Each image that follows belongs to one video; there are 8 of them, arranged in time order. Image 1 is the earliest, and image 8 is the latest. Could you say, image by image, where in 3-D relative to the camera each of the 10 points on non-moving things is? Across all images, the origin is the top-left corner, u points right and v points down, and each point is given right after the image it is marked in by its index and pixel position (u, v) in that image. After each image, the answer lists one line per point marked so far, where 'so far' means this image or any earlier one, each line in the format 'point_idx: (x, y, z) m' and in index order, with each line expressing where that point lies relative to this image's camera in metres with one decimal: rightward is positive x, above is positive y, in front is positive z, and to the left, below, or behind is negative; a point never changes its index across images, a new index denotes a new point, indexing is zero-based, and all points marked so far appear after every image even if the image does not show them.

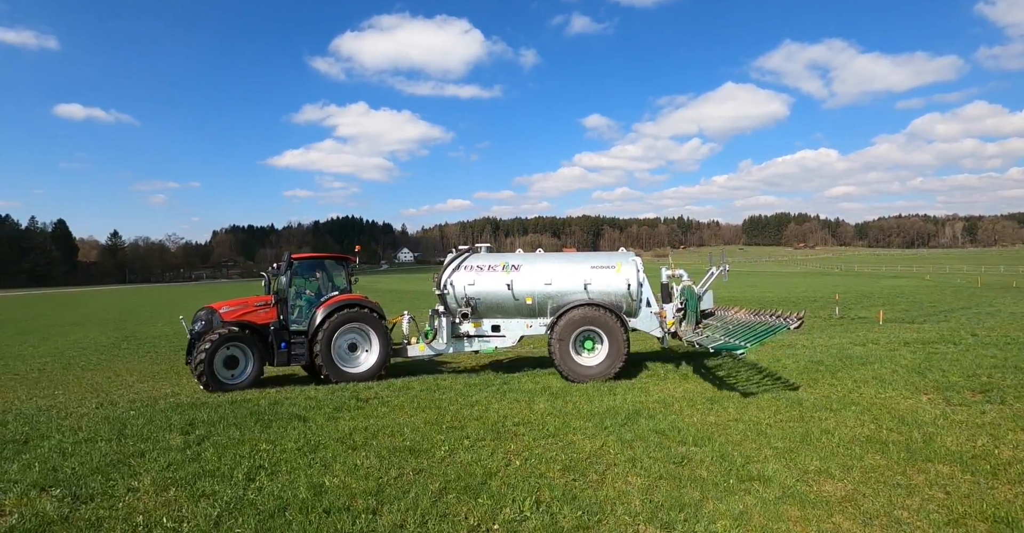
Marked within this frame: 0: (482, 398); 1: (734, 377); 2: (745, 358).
0: (-0.1, -1.3, +6.2) m
1: (+3.3, -1.5, +8.7) m
2: (+4.2, -1.5, +10.6) m
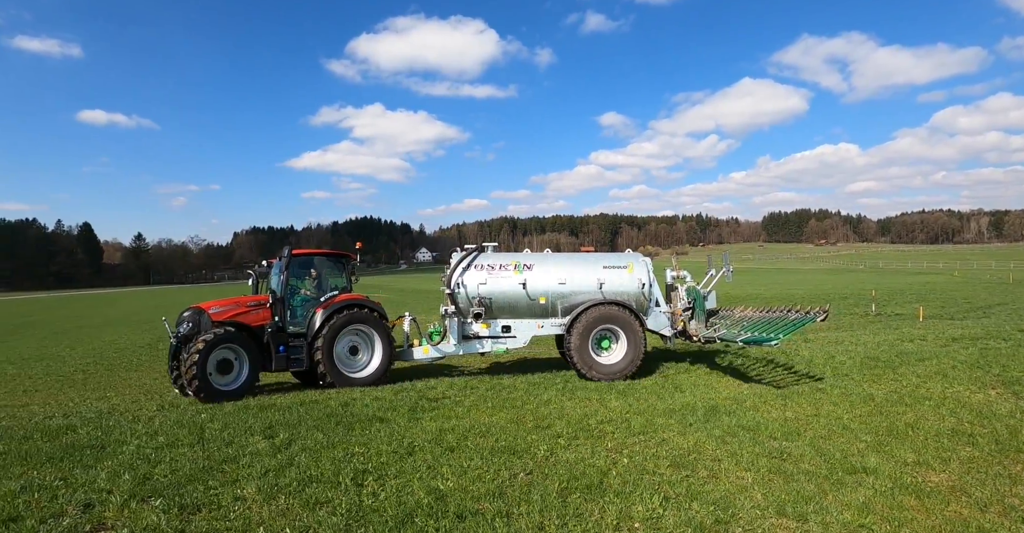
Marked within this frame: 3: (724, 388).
0: (+0.5, -1.3, +6.0) m
1: (+4.0, -1.4, +8.5) m
2: (+4.9, -1.4, +10.3) m
3: (+2.4, -1.3, +6.7) m
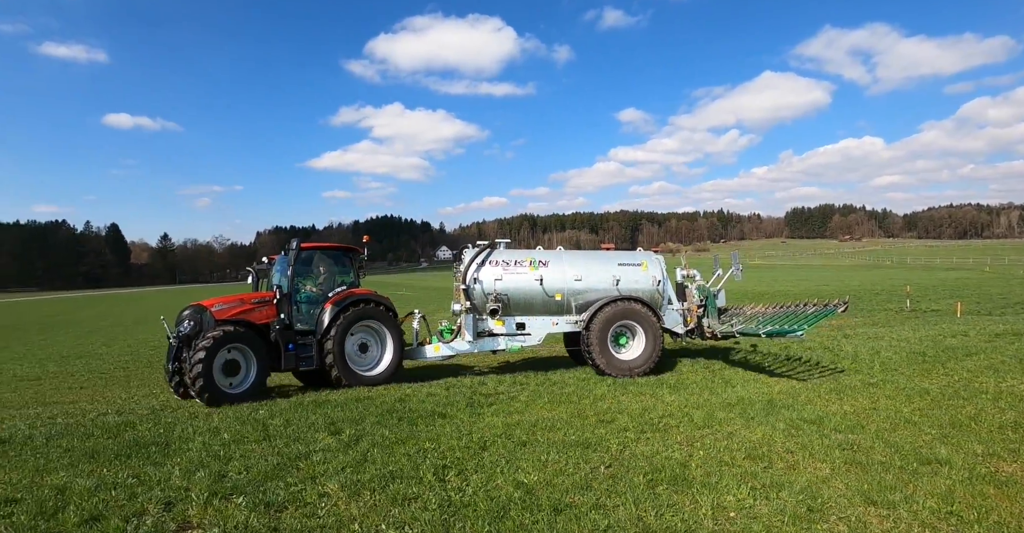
0: (+1.0, -1.2, +6.0) m
1: (+4.6, -1.3, +8.3) m
2: (+5.5, -1.3, +10.2) m
3: (+2.9, -1.3, +6.5) m
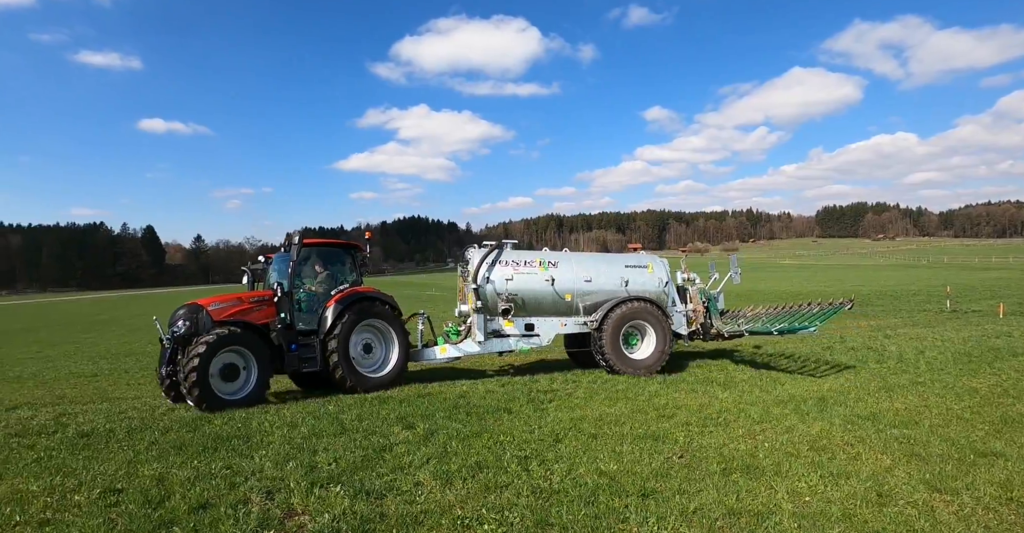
0: (+1.5, -1.3, +6.1) m
1: (+5.2, -1.3, +8.3) m
2: (+6.2, -1.3, +10.1) m
3: (+3.4, -1.3, +6.6) m
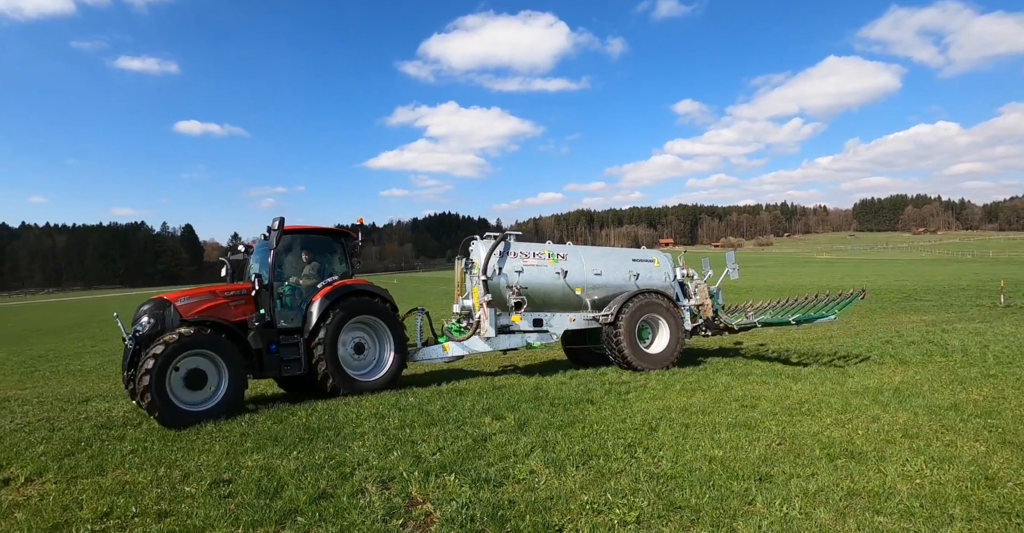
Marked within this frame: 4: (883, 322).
0: (+2.2, -1.2, +6.2) m
1: (+6.0, -1.2, +8.2) m
2: (+7.1, -1.2, +9.9) m
3: (+4.1, -1.2, +6.6) m
4: (+8.9, -1.3, +14.1) m
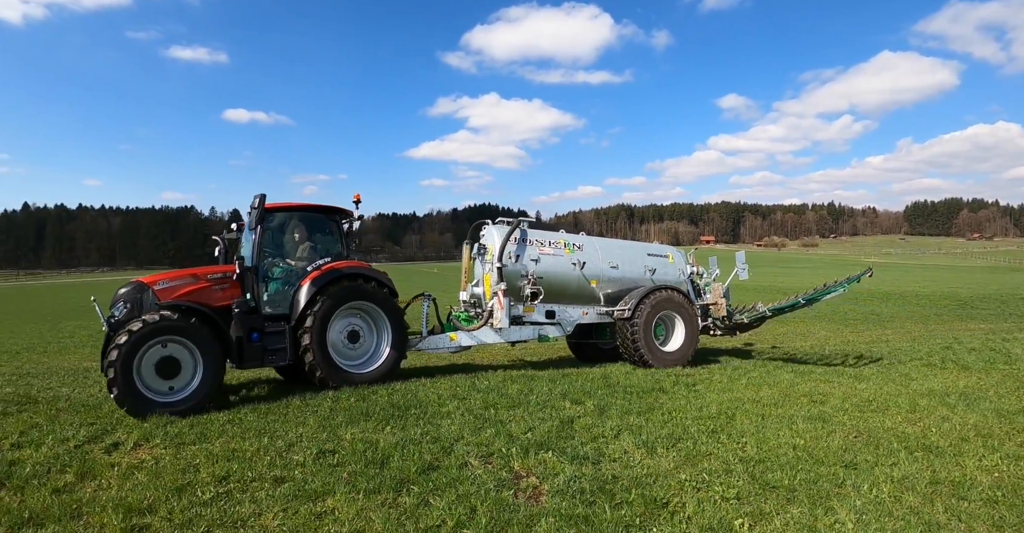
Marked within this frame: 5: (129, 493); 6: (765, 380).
0: (+2.9, -1.2, +6.3) m
1: (+6.8, -1.3, +8.1) m
2: (+8.0, -1.3, +9.8) m
3: (+4.8, -1.2, +6.6) m
4: (+10.0, -1.4, +13.8) m
5: (-2.4, -1.4, +3.8) m
6: (+2.6, -1.2, +6.3) m
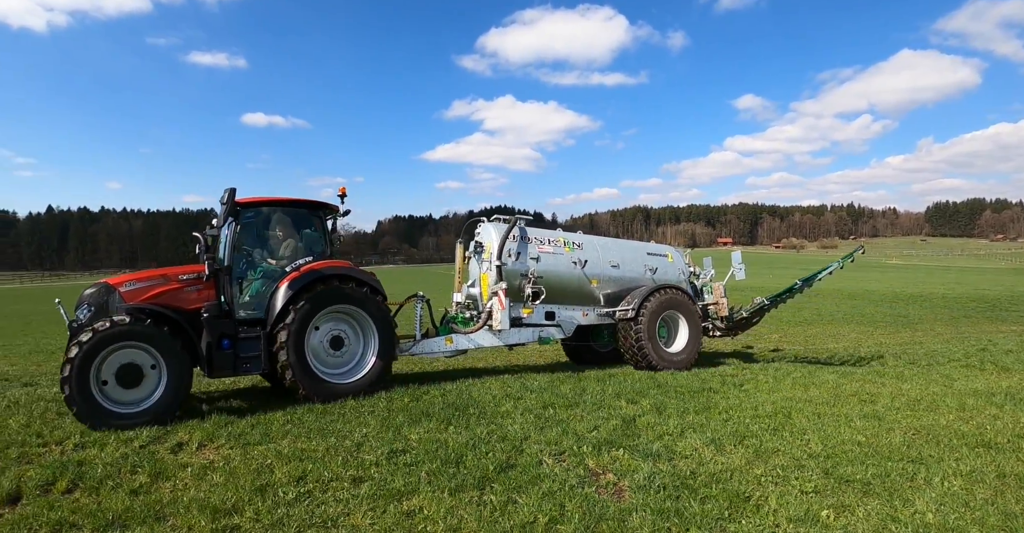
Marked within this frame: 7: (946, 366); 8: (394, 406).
0: (+3.4, -1.2, +6.4) m
1: (+7.3, -1.4, +8.1) m
2: (+8.5, -1.4, +9.7) m
3: (+5.3, -1.3, +6.6) m
4: (+10.6, -1.5, +13.8) m
5: (-2.0, -1.5, +4.0) m
6: (+3.1, -1.2, +6.4) m
7: (+5.4, -1.3, +7.7) m
8: (-1.1, -1.3, +5.6) m
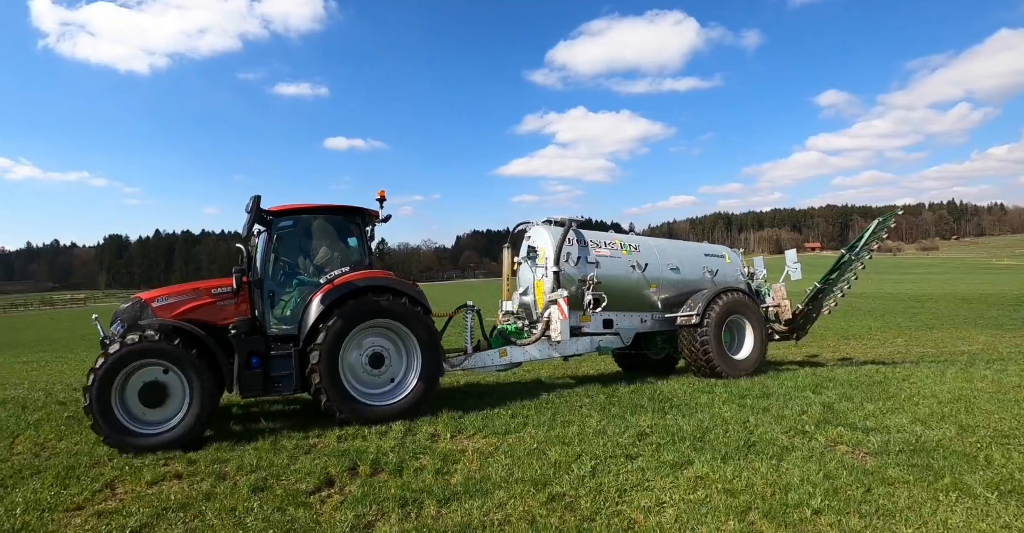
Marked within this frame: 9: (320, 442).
0: (+5.4, -1.3, +7.0) m
1: (+9.5, -1.4, +8.2) m
2: (+10.9, -1.4, +9.6) m
3: (+7.4, -1.3, +6.9) m
4: (+13.5, -1.5, +13.4) m
5: (-0.2, -1.7, +5.2) m
6: (+5.1, -1.3, +7.0) m
7: (+7.7, -1.4, +8.0) m
8: (+0.9, -1.5, +6.7) m
9: (-2.3, -2.1, +7.1) m
